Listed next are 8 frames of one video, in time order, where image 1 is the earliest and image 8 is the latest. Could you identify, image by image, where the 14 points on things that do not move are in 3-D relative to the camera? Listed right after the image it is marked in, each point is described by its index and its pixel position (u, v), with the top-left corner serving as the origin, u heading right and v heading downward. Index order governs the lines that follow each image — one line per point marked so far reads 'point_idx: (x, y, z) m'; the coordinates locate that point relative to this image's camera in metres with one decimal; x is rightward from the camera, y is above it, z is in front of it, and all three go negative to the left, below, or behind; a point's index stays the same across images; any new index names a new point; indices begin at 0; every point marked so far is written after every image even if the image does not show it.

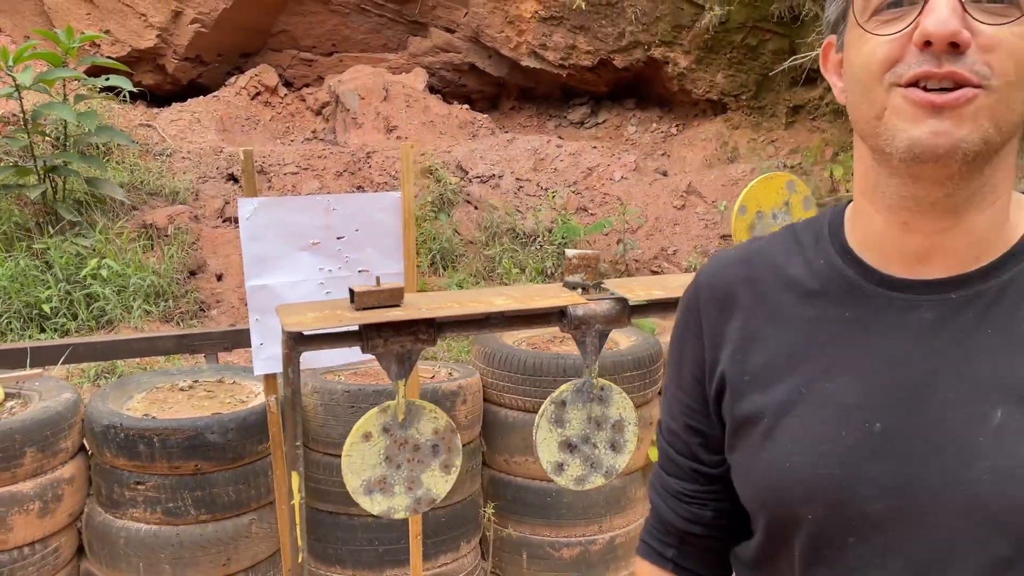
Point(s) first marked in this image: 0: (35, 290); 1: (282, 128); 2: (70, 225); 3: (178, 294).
0: (-2.3, 0.0, +4.1) m
1: (-1.7, +1.2, +6.5) m
2: (-2.4, +0.3, +4.6) m
3: (-1.7, 0.0, +4.5) m
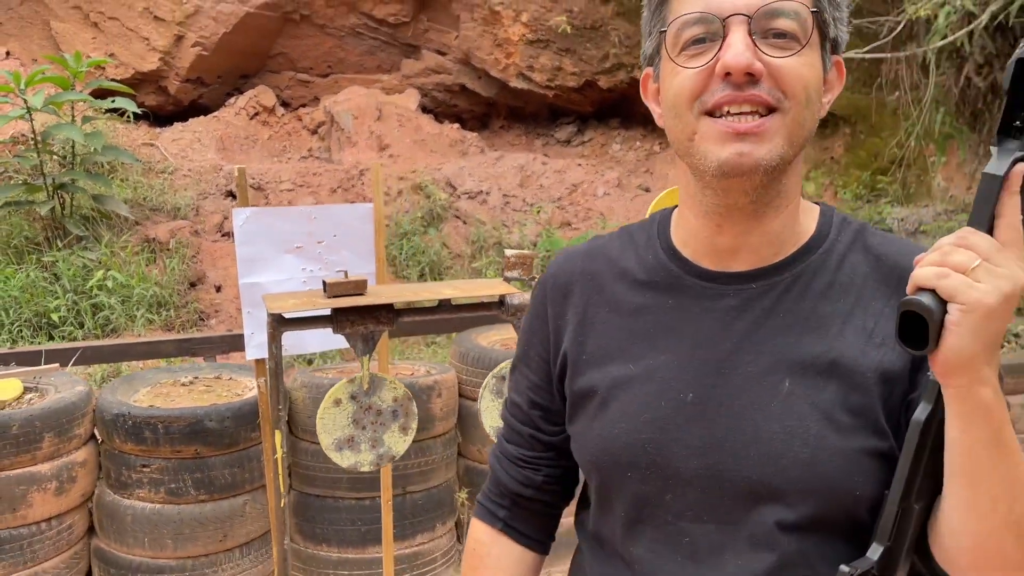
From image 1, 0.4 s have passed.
0: (-2.4, -0.1, +4.4) m
1: (-1.8, +1.1, +6.7) m
2: (-2.5, +0.3, +4.9) m
3: (-1.8, -0.1, +4.7) m
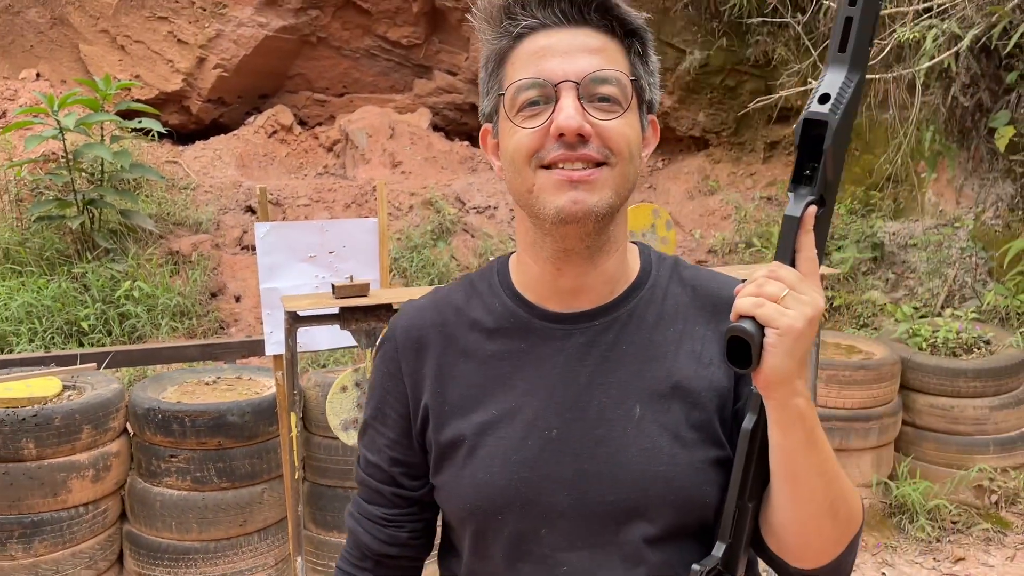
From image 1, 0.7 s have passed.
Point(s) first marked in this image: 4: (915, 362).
0: (-2.4, -0.1, +4.7) m
1: (-1.8, +1.0, +7.0) m
2: (-2.5, +0.2, +5.2) m
3: (-1.8, -0.1, +5.0) m
4: (+1.5, -0.3, +3.2) m
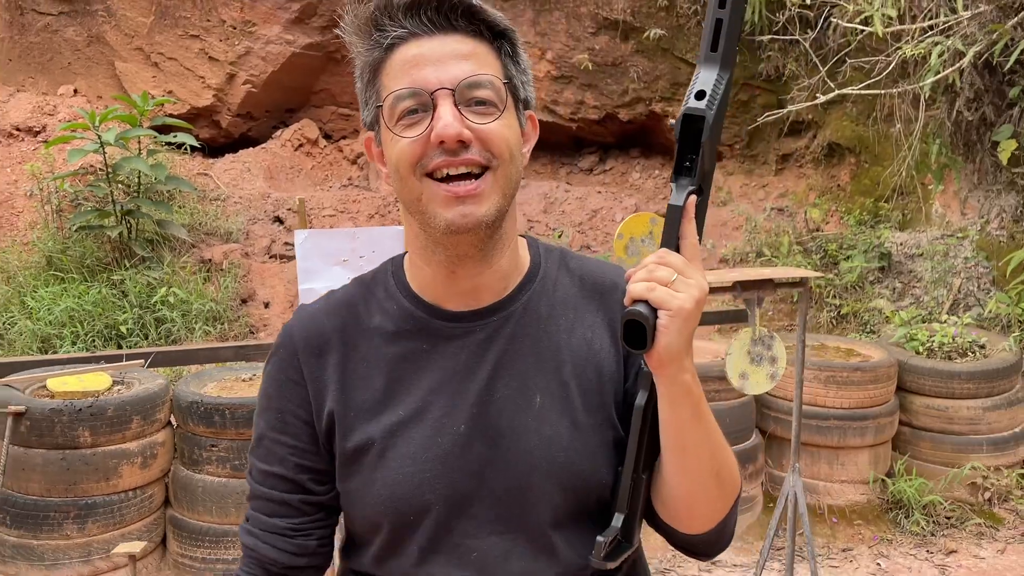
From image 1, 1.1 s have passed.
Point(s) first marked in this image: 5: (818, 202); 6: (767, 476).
0: (-2.3, -0.1, +4.9) m
1: (-1.6, +1.0, +7.3) m
2: (-2.3, +0.2, +5.4) m
3: (-1.7, -0.2, +5.2) m
4: (+1.6, -0.3, +3.4) m
5: (+2.3, +0.6, +6.4) m
6: (+1.0, -0.7, +3.5) m
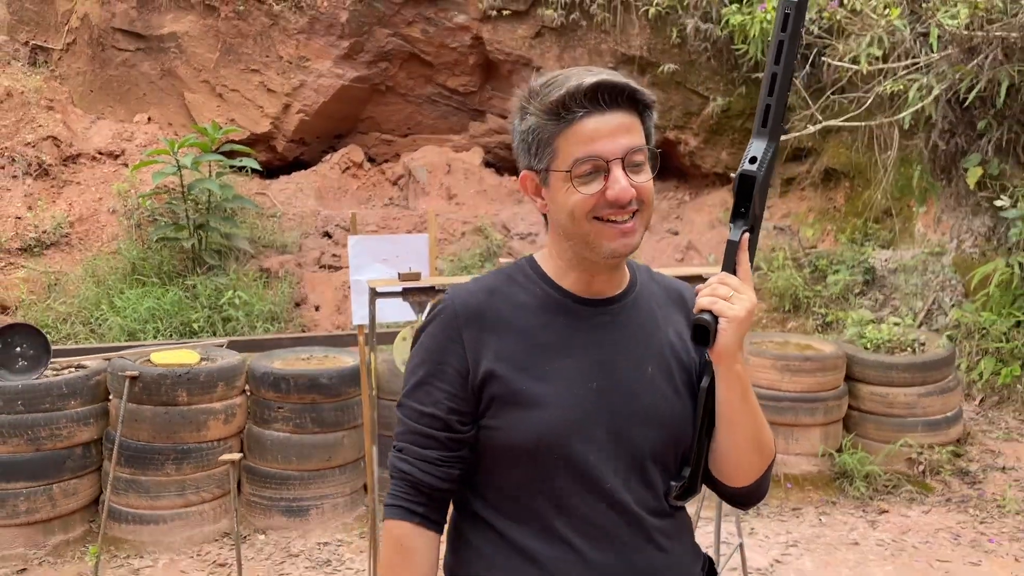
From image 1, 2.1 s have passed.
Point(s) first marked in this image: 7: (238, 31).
0: (-2.2, -0.2, +5.7) m
1: (-1.4, +0.9, +8.1) m
2: (-2.2, +0.1, +6.2) m
3: (-1.6, -0.2, +6.0) m
4: (+1.6, -0.3, +4.0) m
5: (+2.5, +0.5, +7.0) m
6: (+1.1, -0.8, +4.1) m
7: (-2.6, +2.4, +8.0) m
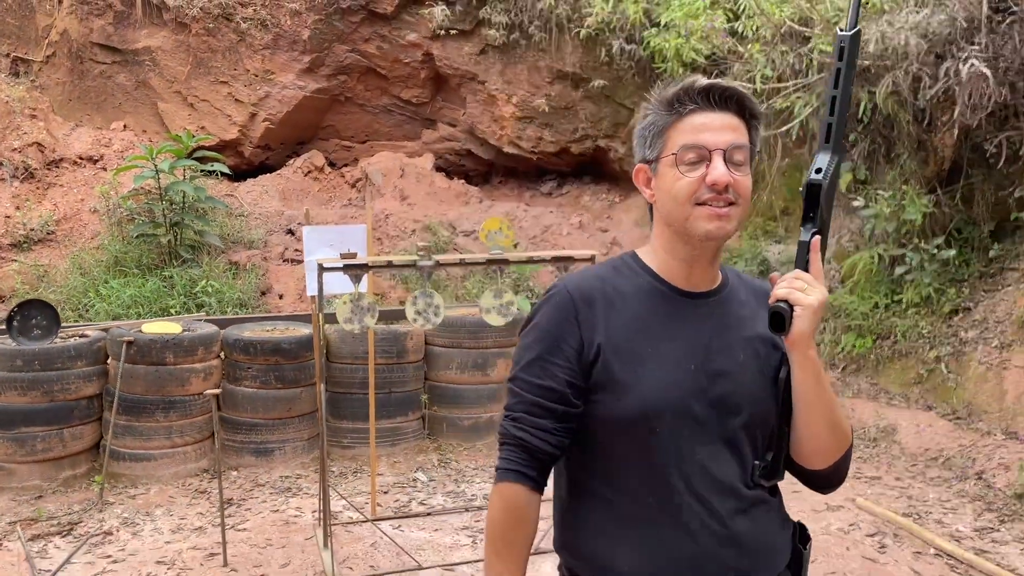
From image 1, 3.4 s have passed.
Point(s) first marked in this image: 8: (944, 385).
0: (-2.6, -0.1, +6.5) m
1: (-1.9, +0.9, +8.9) m
2: (-2.7, +0.2, +7.0) m
3: (-2.0, -0.1, +6.8) m
4: (+1.2, -0.2, +4.9) m
5: (+2.0, +0.6, +7.9) m
6: (+0.7, -0.7, +5.0) m
7: (-3.1, +2.5, +8.8) m
8: (+2.6, -0.6, +5.2) m
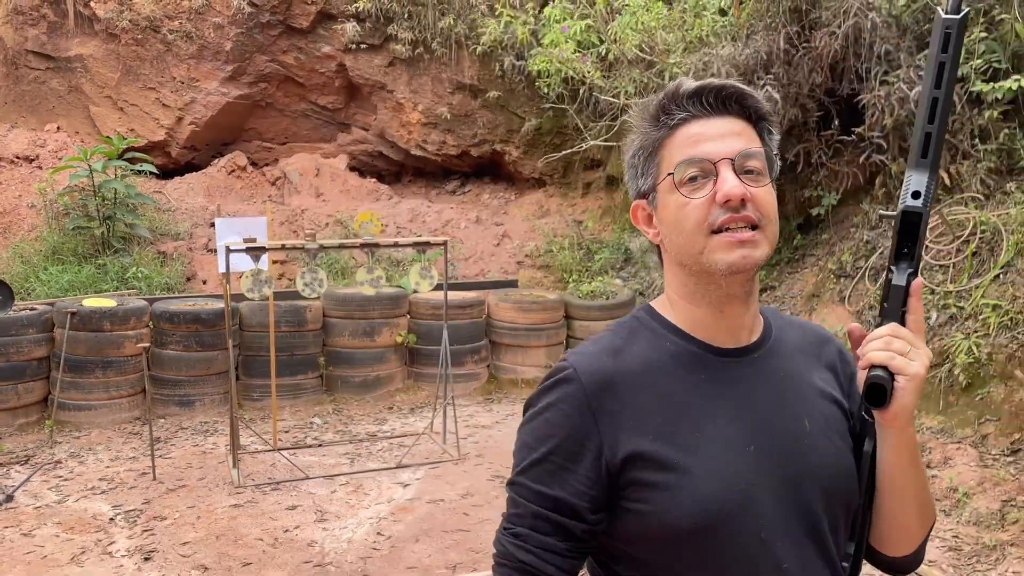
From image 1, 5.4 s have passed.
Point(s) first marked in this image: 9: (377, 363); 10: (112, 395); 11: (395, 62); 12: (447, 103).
0: (-3.5, 0.0, +7.3) m
1: (-3.0, +1.1, +9.8) m
2: (-3.6, +0.3, +7.9) m
3: (-3.0, 0.0, +7.7) m
4: (+0.4, -0.1, +6.1) m
5: (+0.9, +0.8, +9.1) m
6: (-0.1, -0.5, +6.1) m
7: (-4.2, +2.6, +9.6) m
8: (+1.8, -0.5, +6.5) m
9: (-0.9, -0.5, +5.7) m
10: (-2.4, -0.6, +5.2) m
11: (-1.4, +2.6, +9.9) m
12: (-0.8, +2.1, +10.0) m
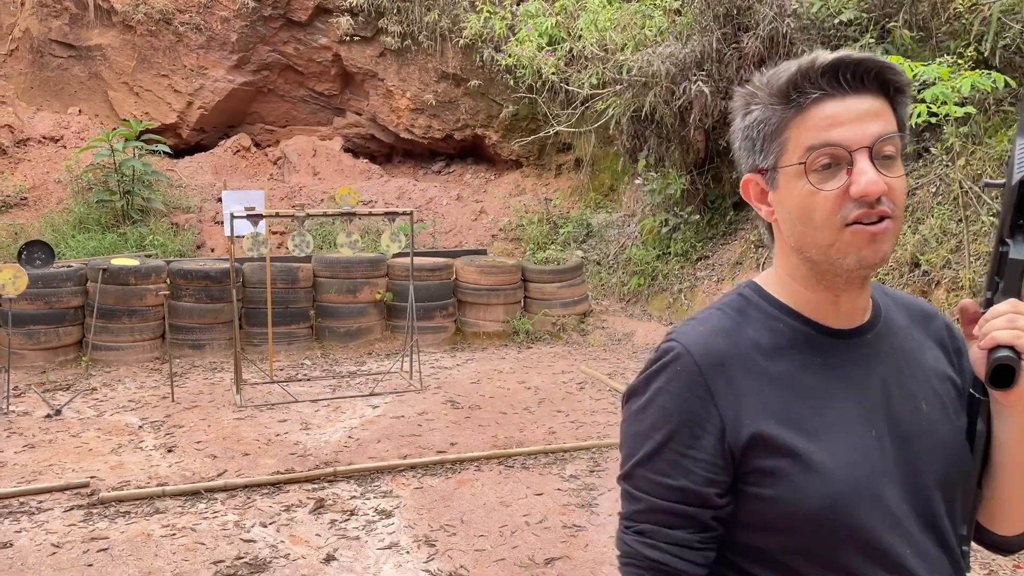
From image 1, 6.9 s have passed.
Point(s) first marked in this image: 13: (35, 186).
0: (-3.8, +0.4, +8.4) m
1: (-3.3, +1.5, +10.8) m
2: (-3.9, +0.7, +8.9) m
3: (-3.3, +0.3, +8.7) m
4: (+0.1, +0.2, +7.1) m
5: (+0.7, +1.1, +10.1) m
6: (-0.4, -0.3, +7.1) m
7: (-4.5, +3.0, +10.6) m
8: (+1.5, -0.2, +7.5) m
9: (-1.2, -0.2, +6.7) m
10: (-2.7, -0.4, +6.2) m
11: (-1.6, +3.0, +10.8) m
12: (-1.0, +2.5, +10.9) m
13: (-5.3, +1.1, +9.5) m
